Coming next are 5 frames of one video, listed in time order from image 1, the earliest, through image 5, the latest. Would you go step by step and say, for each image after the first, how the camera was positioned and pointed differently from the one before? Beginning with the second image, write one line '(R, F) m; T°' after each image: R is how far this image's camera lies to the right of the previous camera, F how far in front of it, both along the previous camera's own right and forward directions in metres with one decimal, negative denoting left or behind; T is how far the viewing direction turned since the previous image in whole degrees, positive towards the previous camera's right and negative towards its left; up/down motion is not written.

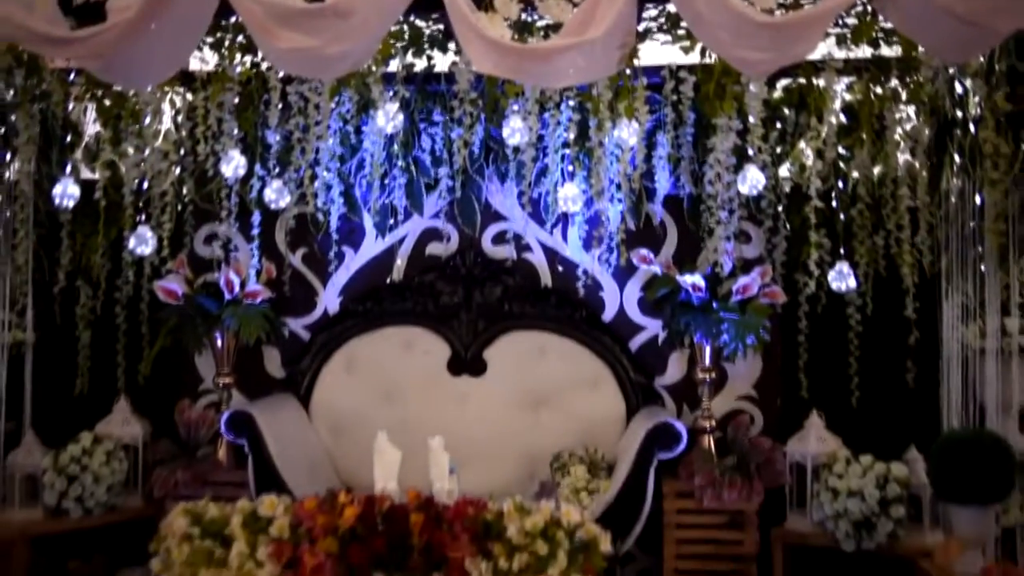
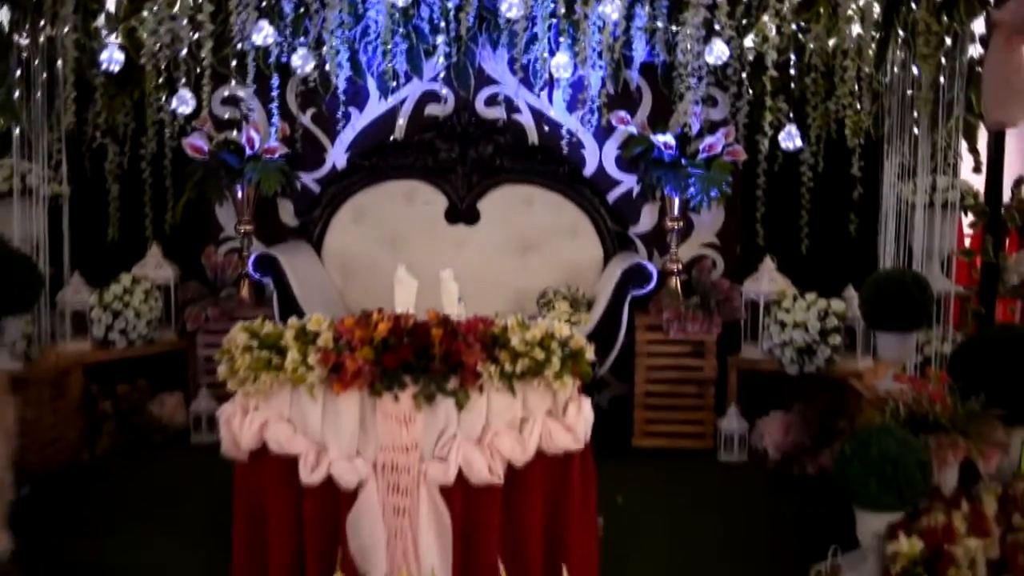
(-0.1, -0.5) m; +2°
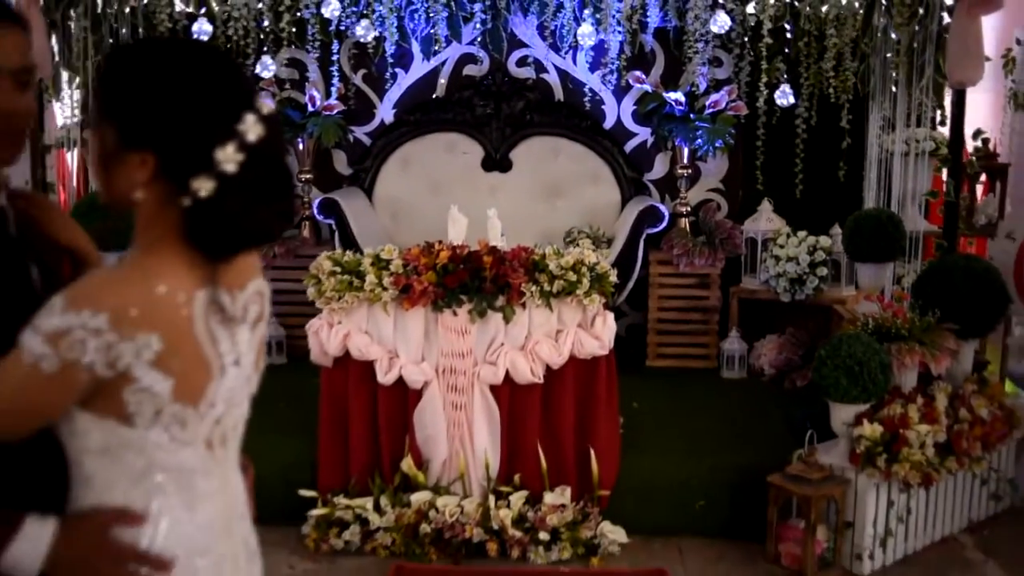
(-0.1, -0.6) m; -1°
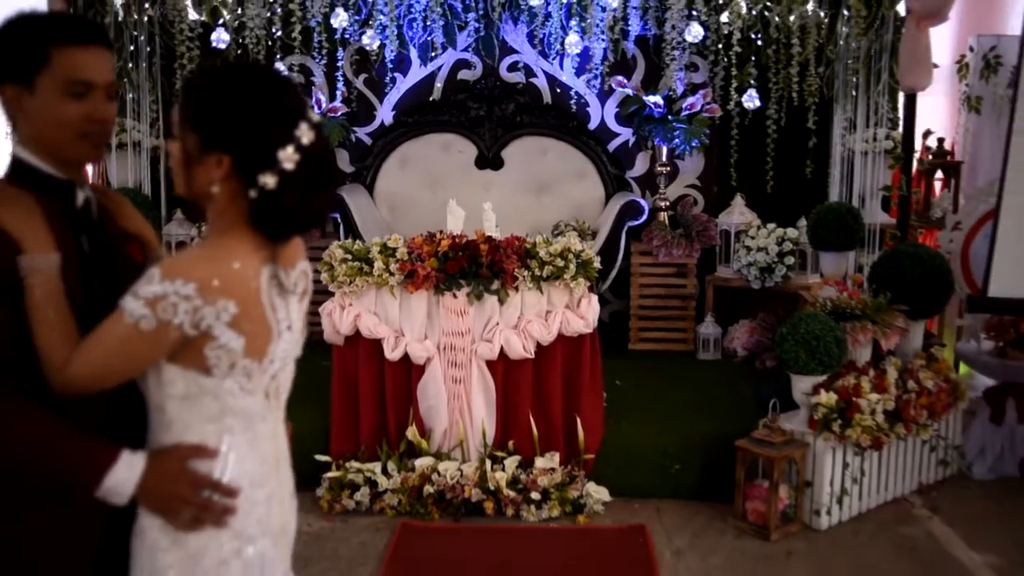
(0.0, -0.4) m; +1°
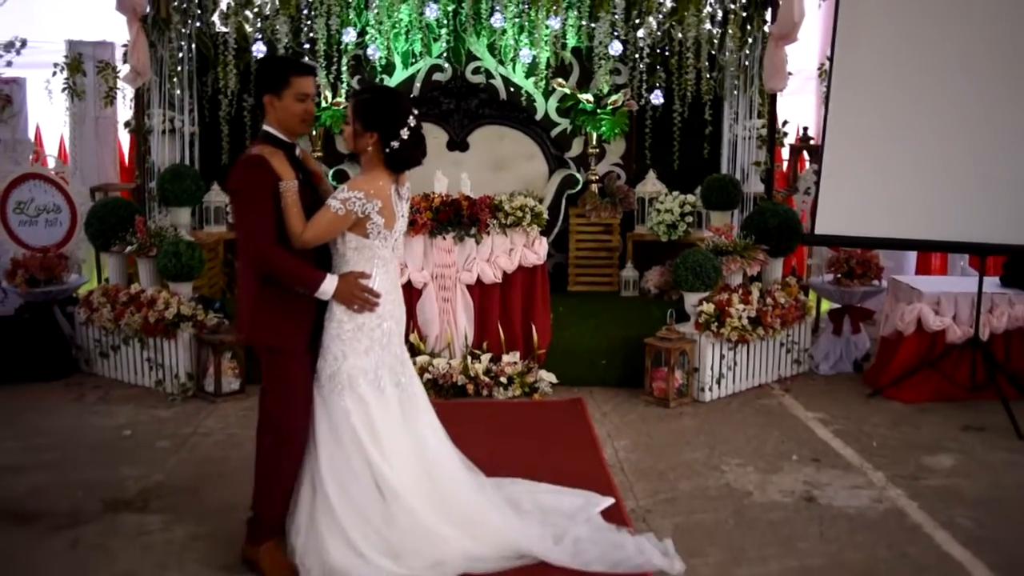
(-0.2, -1.4) m; +3°
